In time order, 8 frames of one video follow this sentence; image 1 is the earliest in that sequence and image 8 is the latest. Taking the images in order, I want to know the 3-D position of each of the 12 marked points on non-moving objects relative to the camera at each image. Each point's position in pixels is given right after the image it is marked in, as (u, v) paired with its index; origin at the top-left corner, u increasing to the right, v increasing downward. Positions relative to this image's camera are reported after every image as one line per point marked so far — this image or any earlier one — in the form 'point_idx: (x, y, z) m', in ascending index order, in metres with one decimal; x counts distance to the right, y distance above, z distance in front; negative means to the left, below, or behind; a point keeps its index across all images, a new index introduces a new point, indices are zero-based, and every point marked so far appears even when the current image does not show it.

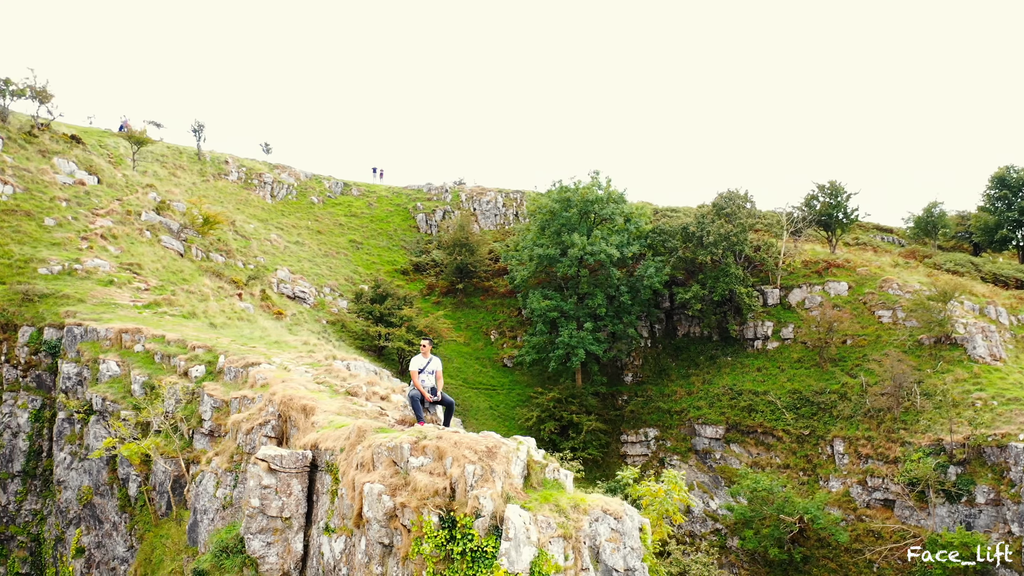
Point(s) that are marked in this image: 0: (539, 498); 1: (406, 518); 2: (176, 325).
0: (+0.3, -2.1, +8.1) m
1: (-1.0, -2.2, +7.8) m
2: (-8.2, -0.9, +20.1) m
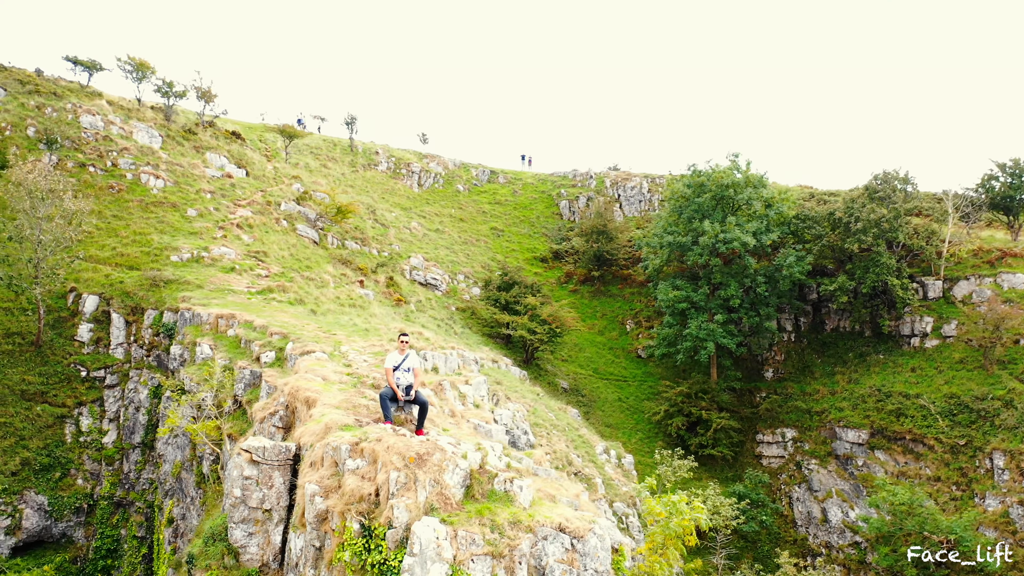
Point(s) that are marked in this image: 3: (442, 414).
0: (-0.4, -2.0, +7.5) m
1: (-1.6, -2.1, +7.5) m
2: (-6.0, -0.6, +21.1) m
3: (-1.1, -1.9, +12.1) m
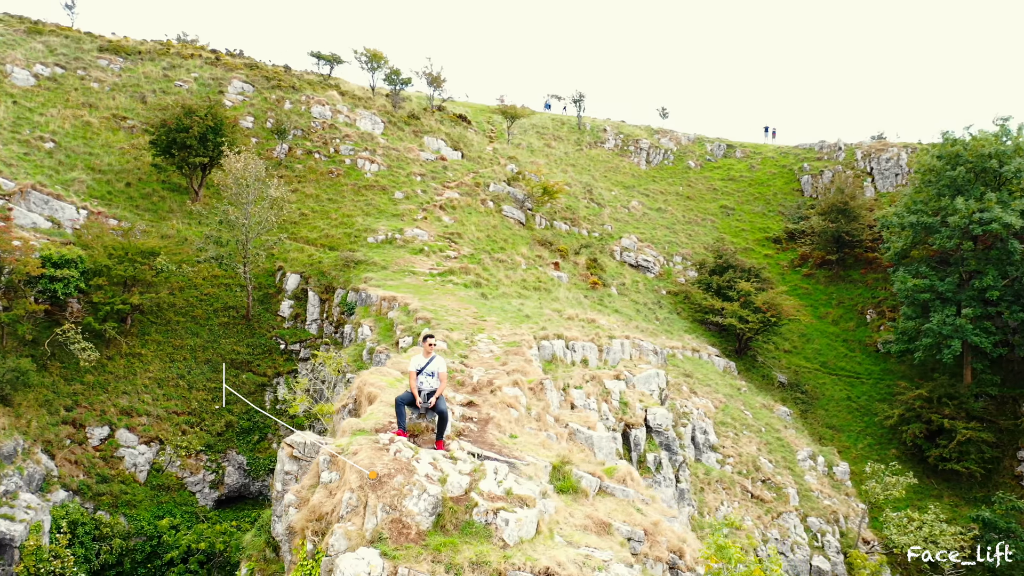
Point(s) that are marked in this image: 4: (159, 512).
0: (-0.7, -2.1, +6.7) m
1: (-1.9, -2.2, +7.1) m
2: (-1.8, -0.2, +21.3) m
3: (+0.1, -1.8, +11.2) m
4: (-8.2, -5.2, +19.3) m
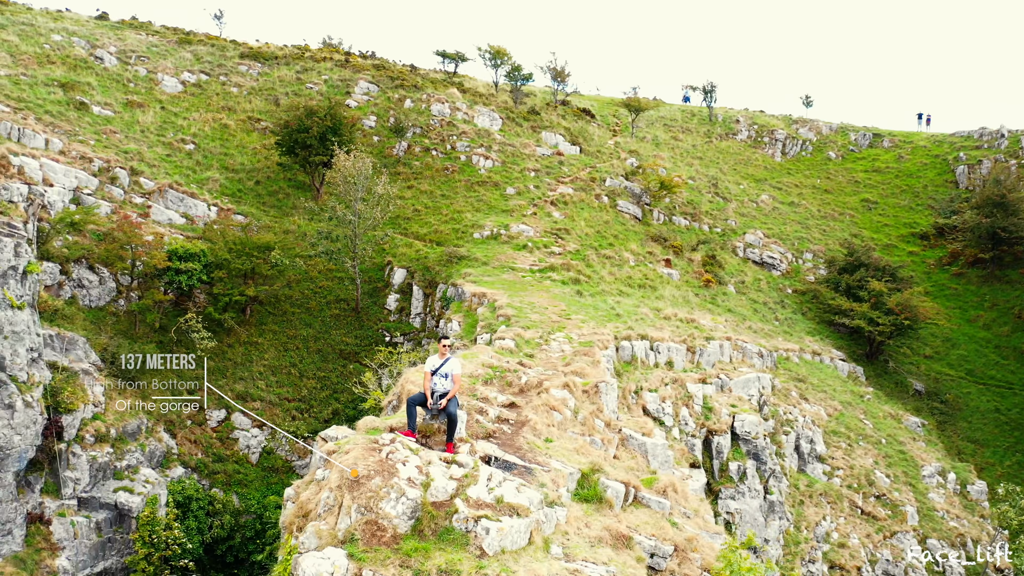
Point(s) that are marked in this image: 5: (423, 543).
0: (-0.9, -2.1, +6.7) m
1: (-2.0, -2.2, +7.3) m
2: (+0.7, -0.1, +21.2) m
3: (+0.7, -1.8, +11.0) m
4: (-6.1, -5.1, +20.5) m
5: (-0.7, -2.1, +6.8) m
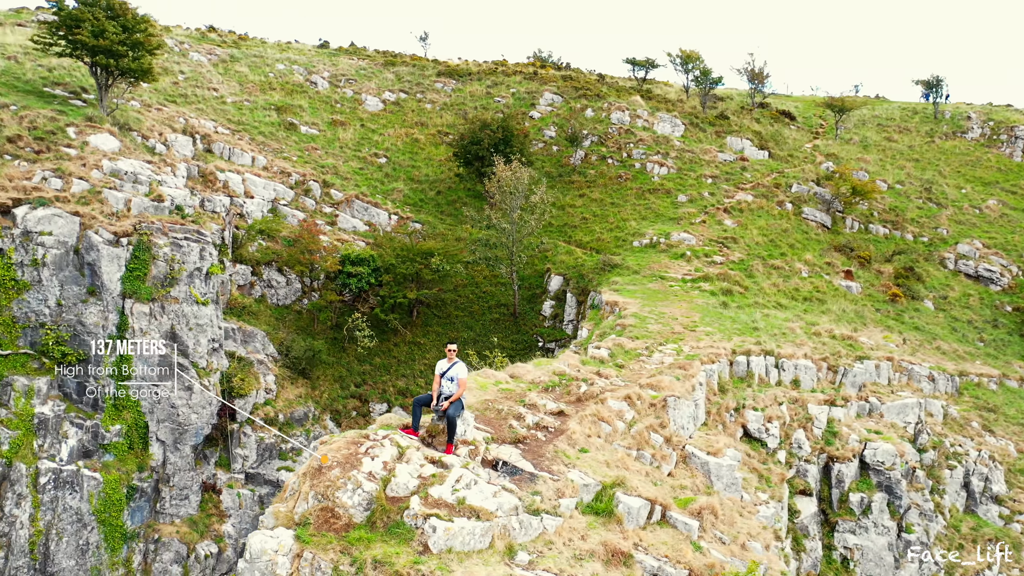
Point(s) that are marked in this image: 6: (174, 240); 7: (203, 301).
0: (-1.4, -2.2, +7.2) m
1: (-2.3, -2.2, +8.1) m
2: (+4.2, -0.3, +20.7) m
3: (+1.3, -1.9, +10.9) m
4: (-2.6, -5.2, +21.9) m
5: (-1.2, -2.2, +7.2) m
6: (-7.9, +1.1, +19.4) m
7: (-7.4, -0.3, +19.9) m
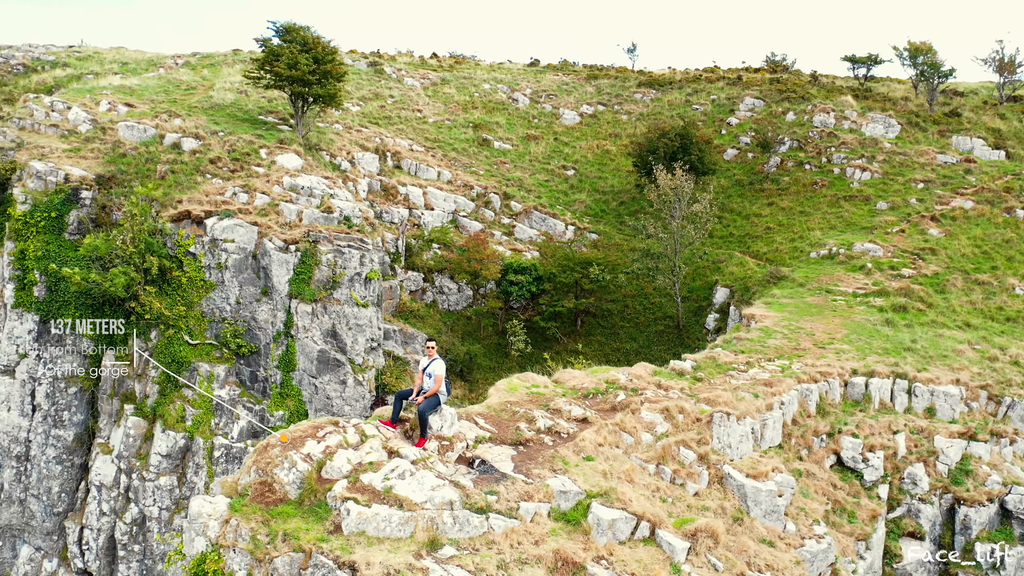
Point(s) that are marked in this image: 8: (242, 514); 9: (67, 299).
0: (-2.3, -2.1, +7.8) m
1: (-2.8, -2.1, +8.9) m
2: (+7.3, -0.6, +18.9) m
3: (+1.5, -2.0, +10.5) m
4: (+1.1, -5.4, +22.1) m
5: (-2.1, -2.1, +7.8) m
6: (-4.5, +1.1, +21.4) m
7: (-3.9, -0.4, +21.7) m
8: (-2.5, -2.1, +7.8) m
9: (-10.6, -0.3, +19.7) m
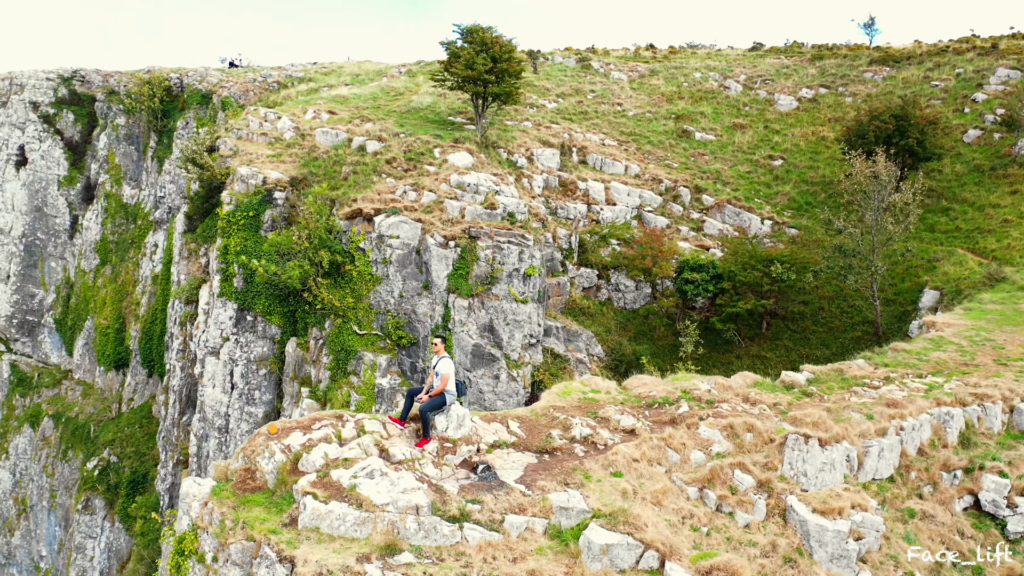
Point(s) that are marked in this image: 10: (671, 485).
0: (-2.6, -2.0, +8.0) m
1: (-2.8, -2.1, +9.2) m
2: (+10.0, -0.7, +15.5) m
3: (+1.9, -2.0, +9.4) m
4: (+5.1, -5.4, +20.5) m
5: (-2.4, -2.0, +7.9) m
6: (-0.4, +1.2, +21.6) m
7: (+0.2, -0.3, +21.7) m
8: (-2.9, -2.1, +8.0) m
9: (-6.7, -0.1, +21.9) m
10: (+1.8, -2.2, +9.1) m
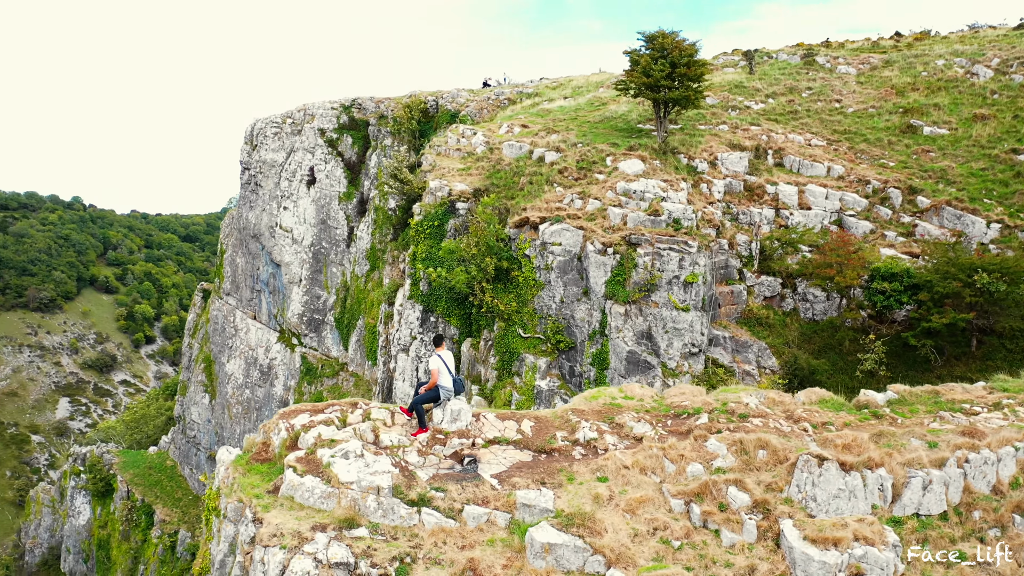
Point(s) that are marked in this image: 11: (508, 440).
0: (-2.9, -2.0, +9.3) m
1: (-2.7, -2.1, +10.5) m
2: (+11.5, -1.0, +12.2) m
3: (+1.7, -2.1, +9.1) m
4: (+8.4, -5.6, +18.5) m
5: (-2.7, -2.0, +9.2) m
6: (+3.7, +1.0, +21.4) m
7: (+4.4, -0.5, +21.3) m
8: (-3.1, -2.0, +9.4) m
9: (-2.1, -0.2, +23.8) m
10: (+1.6, -2.2, +8.8) m
11: (0.0, -1.8, +9.8) m
